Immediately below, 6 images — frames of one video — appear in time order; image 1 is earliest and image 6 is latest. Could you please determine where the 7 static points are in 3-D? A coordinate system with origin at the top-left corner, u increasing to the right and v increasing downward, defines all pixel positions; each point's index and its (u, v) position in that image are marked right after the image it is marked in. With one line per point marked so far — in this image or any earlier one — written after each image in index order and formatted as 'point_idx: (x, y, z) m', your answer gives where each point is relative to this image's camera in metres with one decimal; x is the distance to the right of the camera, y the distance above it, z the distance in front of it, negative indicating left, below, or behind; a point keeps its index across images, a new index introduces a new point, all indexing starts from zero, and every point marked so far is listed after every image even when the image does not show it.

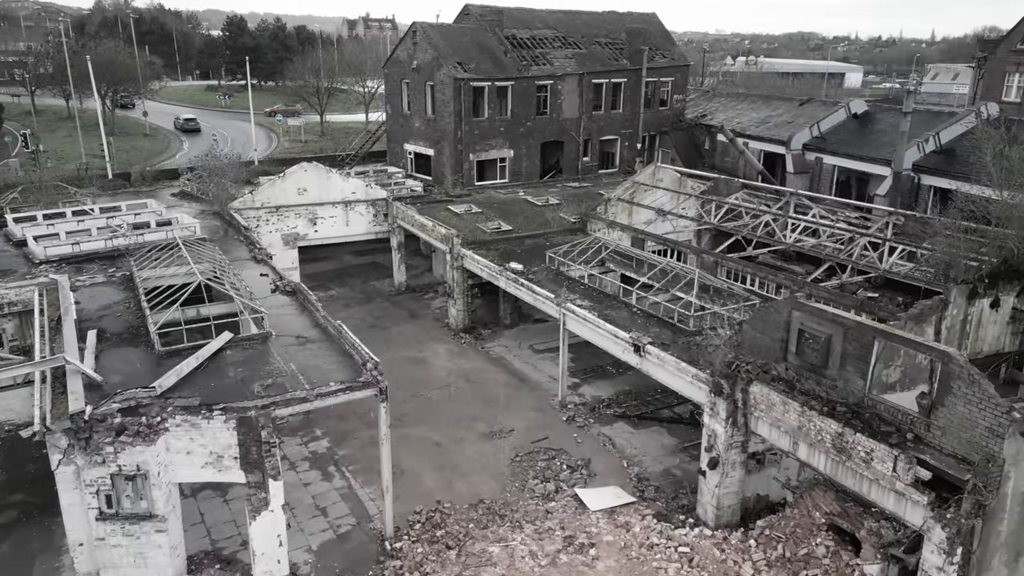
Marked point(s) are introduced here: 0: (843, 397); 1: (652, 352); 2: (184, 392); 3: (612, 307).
0: (+5.5, -1.8, +12.2) m
1: (+3.0, -1.4, +15.7) m
2: (-5.7, -1.8, +12.8) m
3: (+2.6, -0.5, +18.7) m
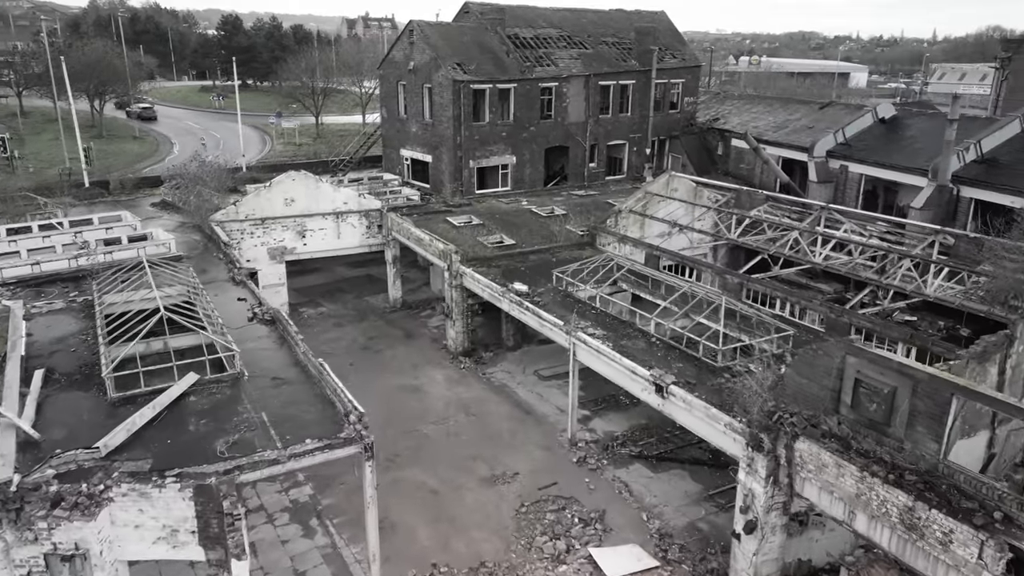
0: (+5.6, -2.4, +10.3) m
1: (+3.1, -2.0, +13.8) m
2: (-5.6, -2.5, +10.9) m
3: (+2.7, -1.1, +16.8) m
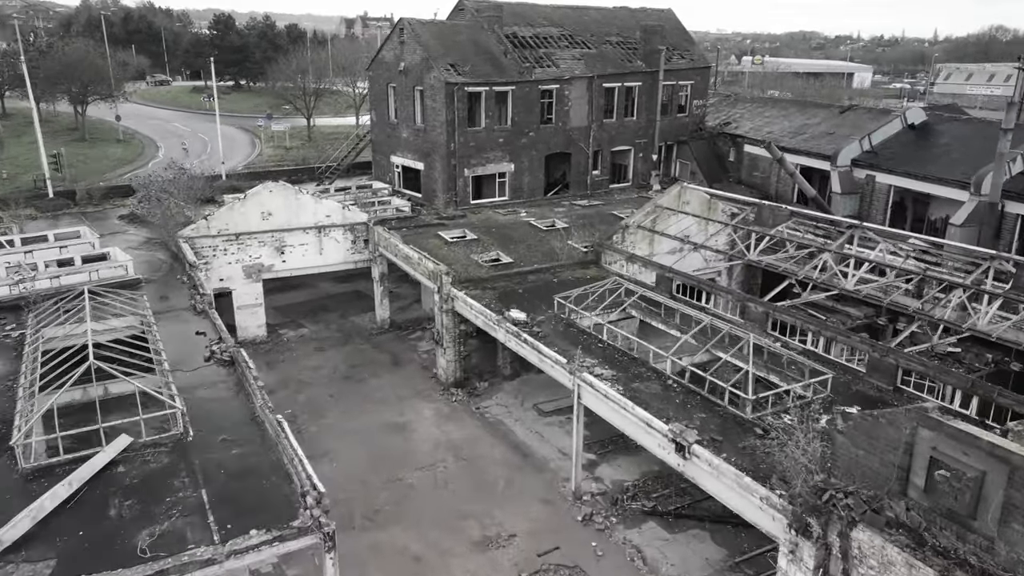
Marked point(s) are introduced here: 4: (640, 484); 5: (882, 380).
0: (+5.5, -3.1, +8.2) m
1: (+3.0, -2.7, +11.7) m
2: (-5.7, -3.1, +8.8) m
3: (+2.6, -1.8, +14.7) m
4: (+2.8, -4.3, +16.1) m
5: (+7.1, -1.8, +14.2) m
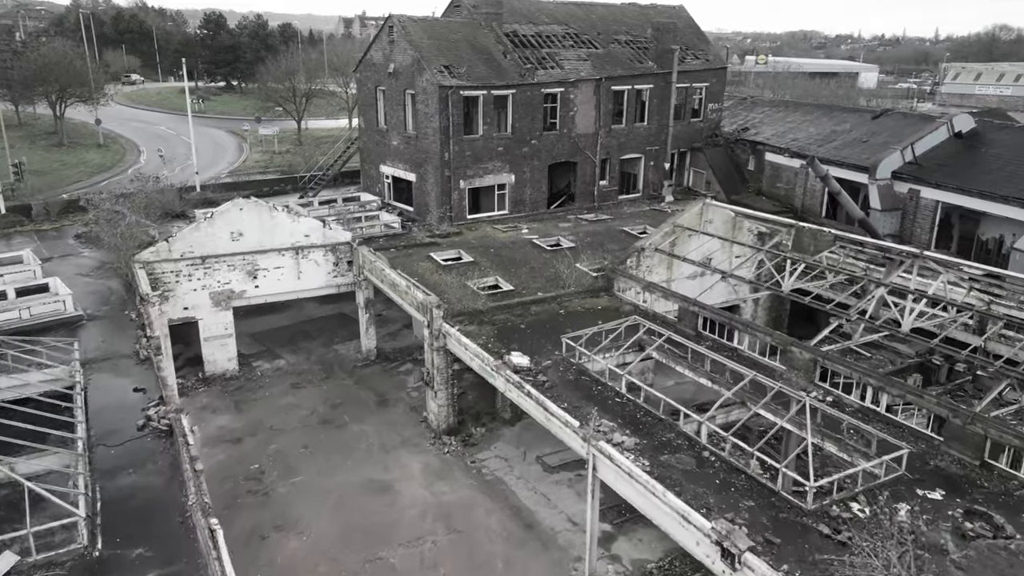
0: (+5.5, -4.0, +5.6) m
1: (+3.0, -3.5, +9.1) m
2: (-5.7, -4.0, +6.2) m
3: (+2.6, -2.6, +12.1) m
4: (+2.8, -5.1, +13.6) m
5: (+7.2, -2.6, +11.6) m
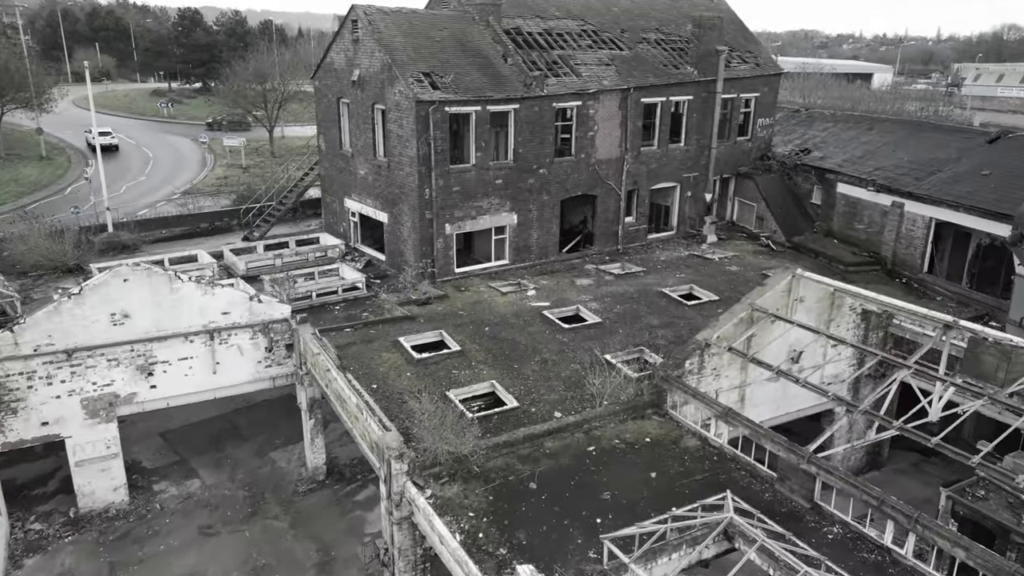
0: (+5.6, -6.1, -0.6) m
1: (+3.1, -5.6, +2.8) m
2: (-5.6, -6.1, -0.1) m
3: (+2.7, -4.7, +5.8) m
4: (+2.9, -7.2, +7.3) m
5: (+7.2, -4.7, +5.3) m
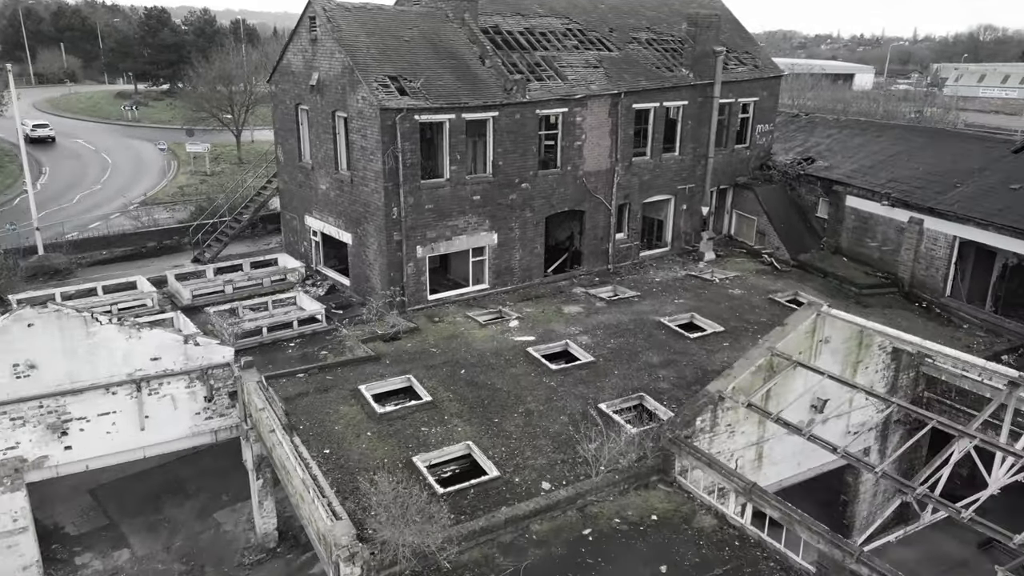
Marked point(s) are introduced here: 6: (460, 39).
0: (+5.7, -6.7, -2.6) m
1: (+3.1, -6.3, +0.8) m
2: (-5.6, -6.8, -2.3) m
3: (+2.6, -5.4, +3.8) m
4: (+2.8, -7.9, +5.2) m
5: (+7.1, -5.4, +3.4) m
6: (-1.3, +6.4, +18.7) m
